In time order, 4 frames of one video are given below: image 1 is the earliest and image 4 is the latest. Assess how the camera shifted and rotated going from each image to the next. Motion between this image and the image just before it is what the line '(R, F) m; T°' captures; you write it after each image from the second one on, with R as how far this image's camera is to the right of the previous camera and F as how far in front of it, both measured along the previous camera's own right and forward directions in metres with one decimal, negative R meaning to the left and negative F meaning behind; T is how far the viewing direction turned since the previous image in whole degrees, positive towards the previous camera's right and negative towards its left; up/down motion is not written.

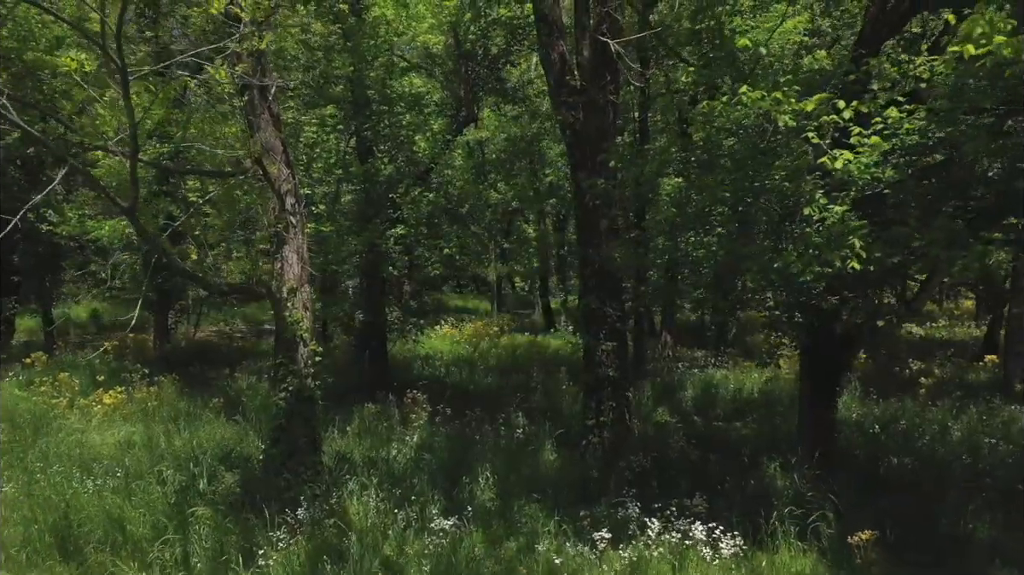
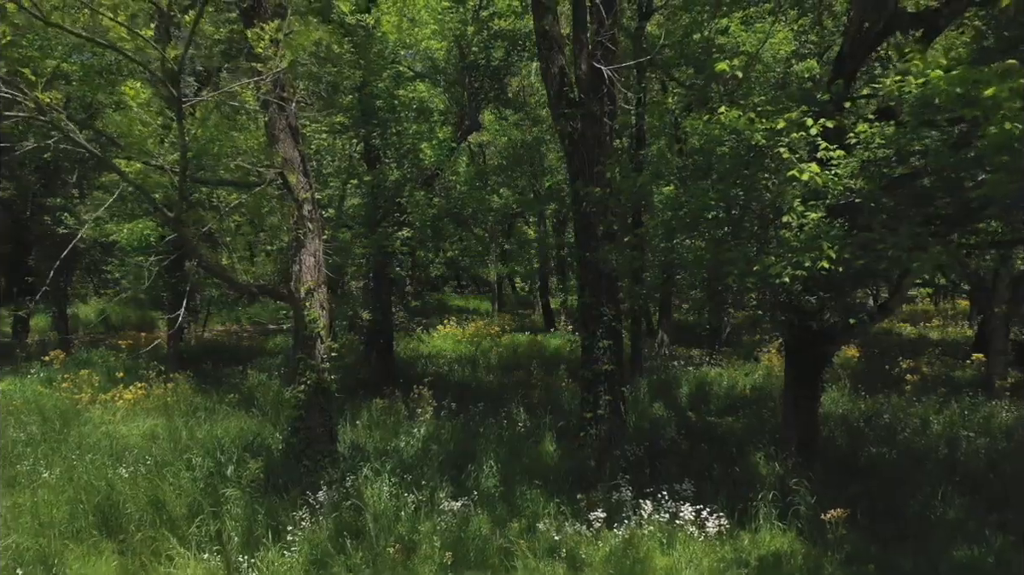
(0.0, -0.5) m; 0°
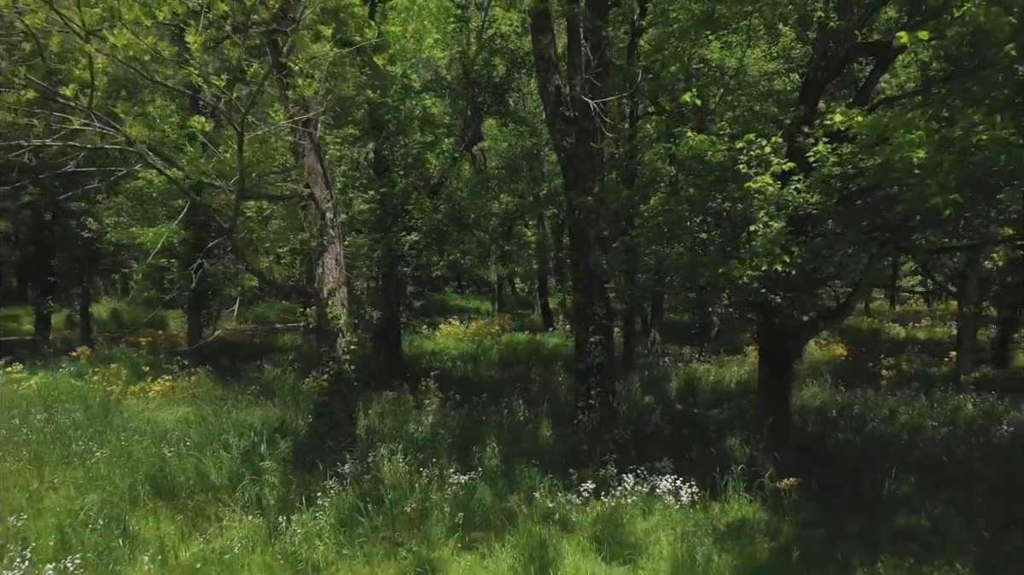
(0.0, -0.8) m; 0°
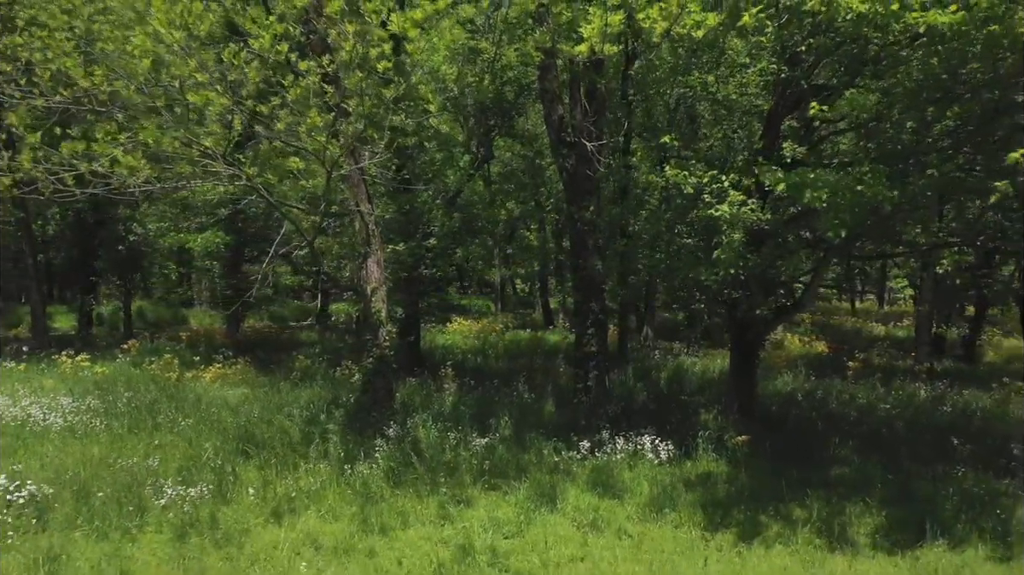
(-0.2, -1.6) m; 0°
